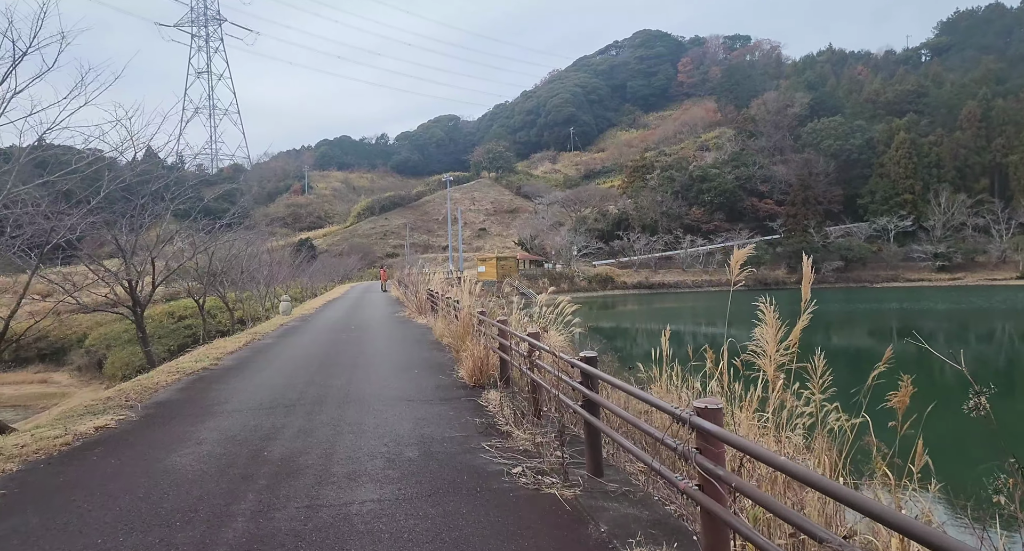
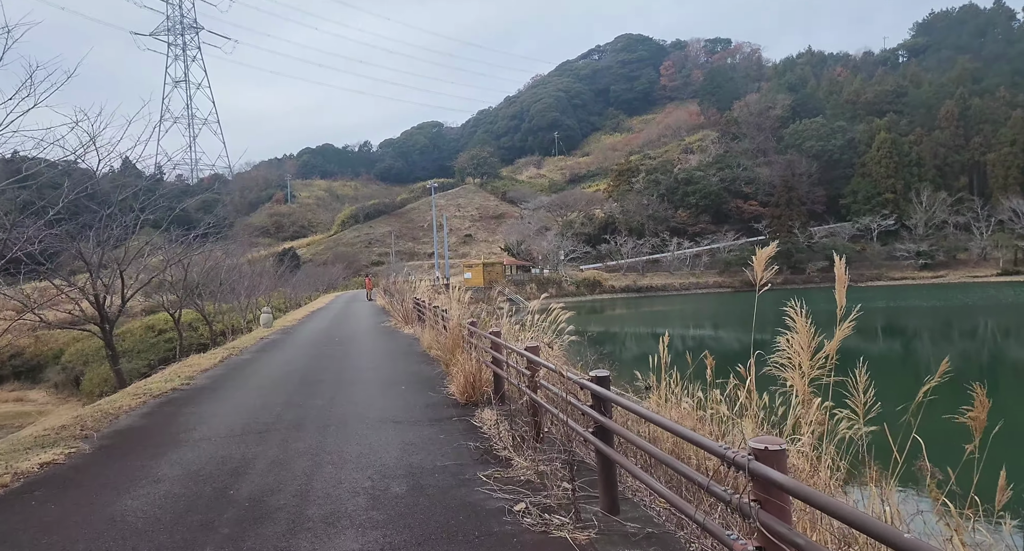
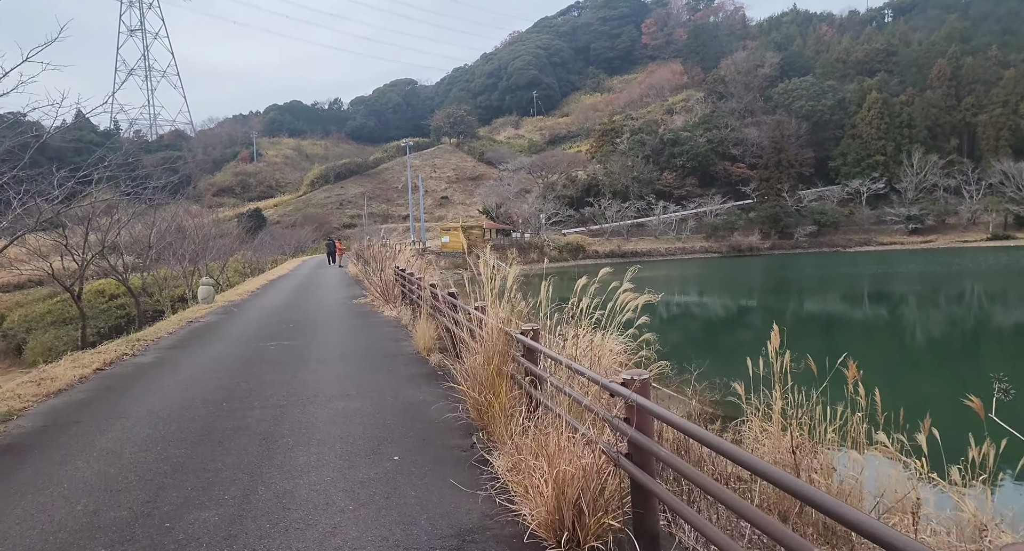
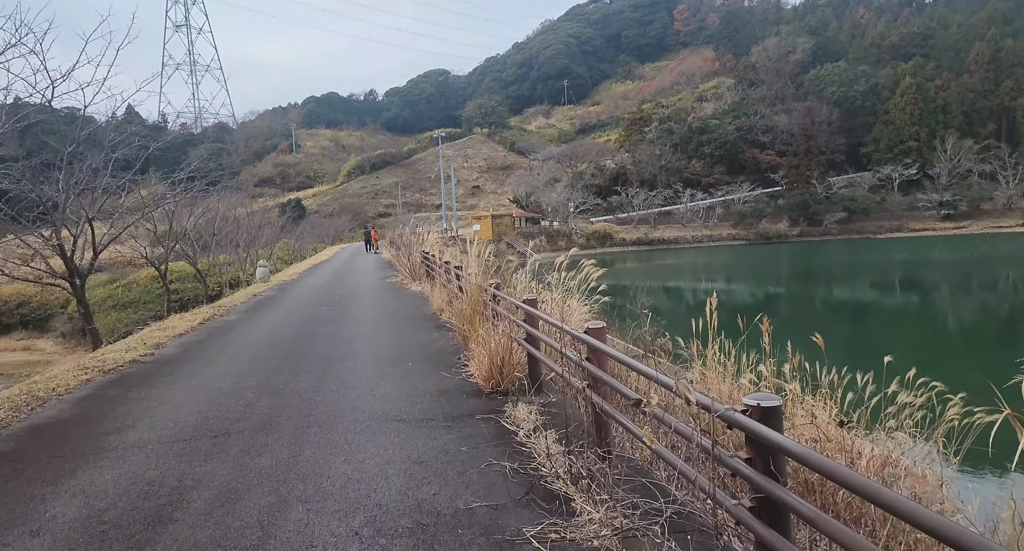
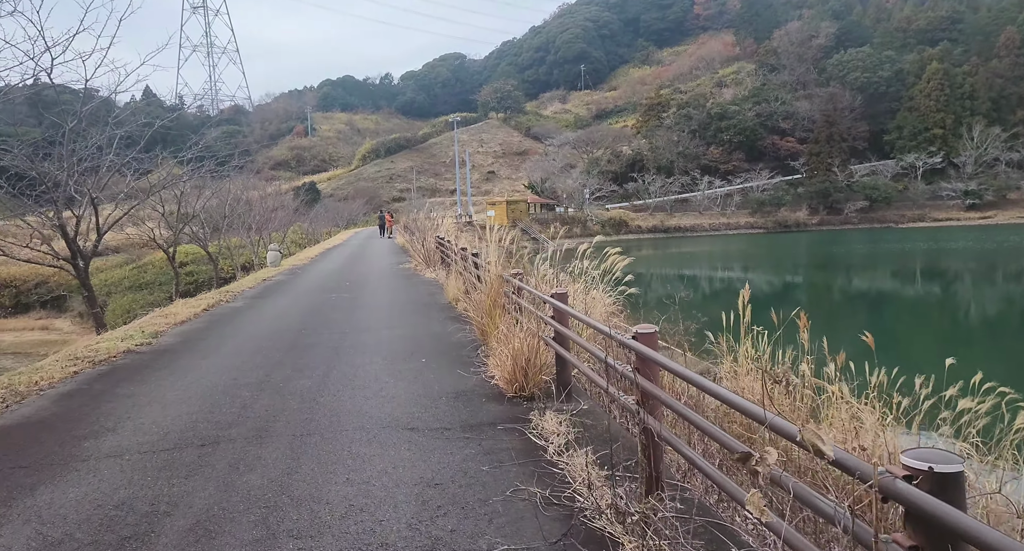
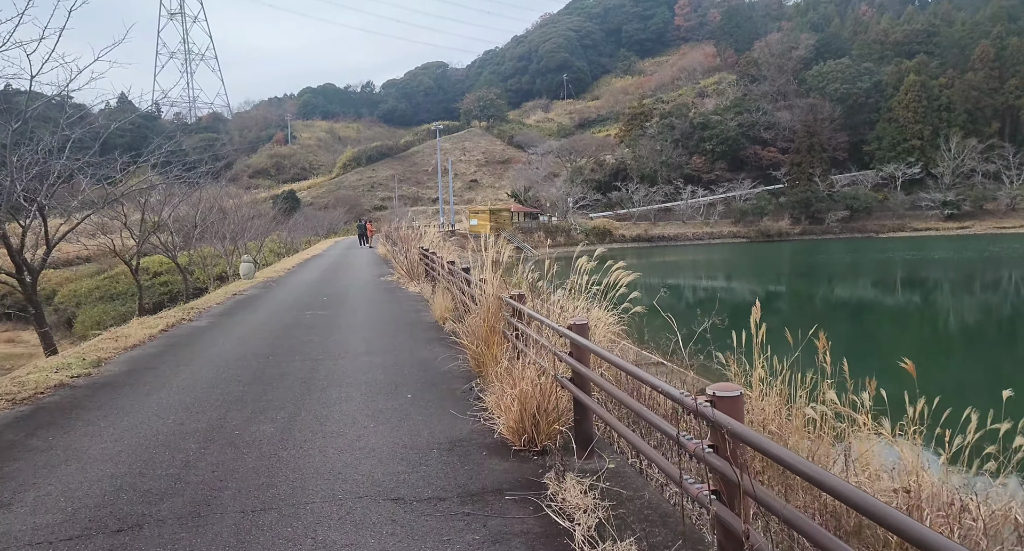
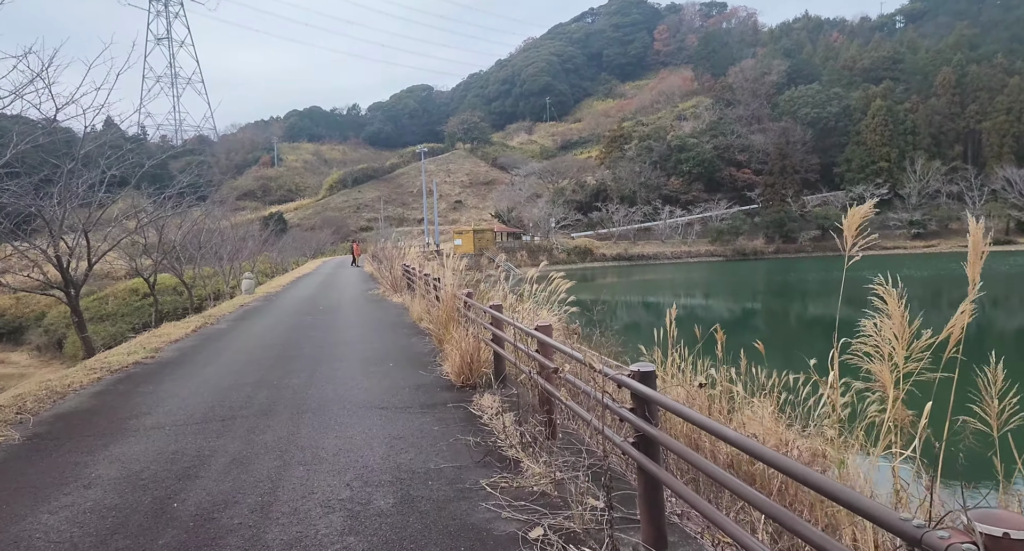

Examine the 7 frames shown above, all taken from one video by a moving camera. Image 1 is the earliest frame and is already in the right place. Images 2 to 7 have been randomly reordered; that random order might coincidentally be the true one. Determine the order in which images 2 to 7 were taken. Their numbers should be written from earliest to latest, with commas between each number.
2, 7, 4, 5, 6, 3
